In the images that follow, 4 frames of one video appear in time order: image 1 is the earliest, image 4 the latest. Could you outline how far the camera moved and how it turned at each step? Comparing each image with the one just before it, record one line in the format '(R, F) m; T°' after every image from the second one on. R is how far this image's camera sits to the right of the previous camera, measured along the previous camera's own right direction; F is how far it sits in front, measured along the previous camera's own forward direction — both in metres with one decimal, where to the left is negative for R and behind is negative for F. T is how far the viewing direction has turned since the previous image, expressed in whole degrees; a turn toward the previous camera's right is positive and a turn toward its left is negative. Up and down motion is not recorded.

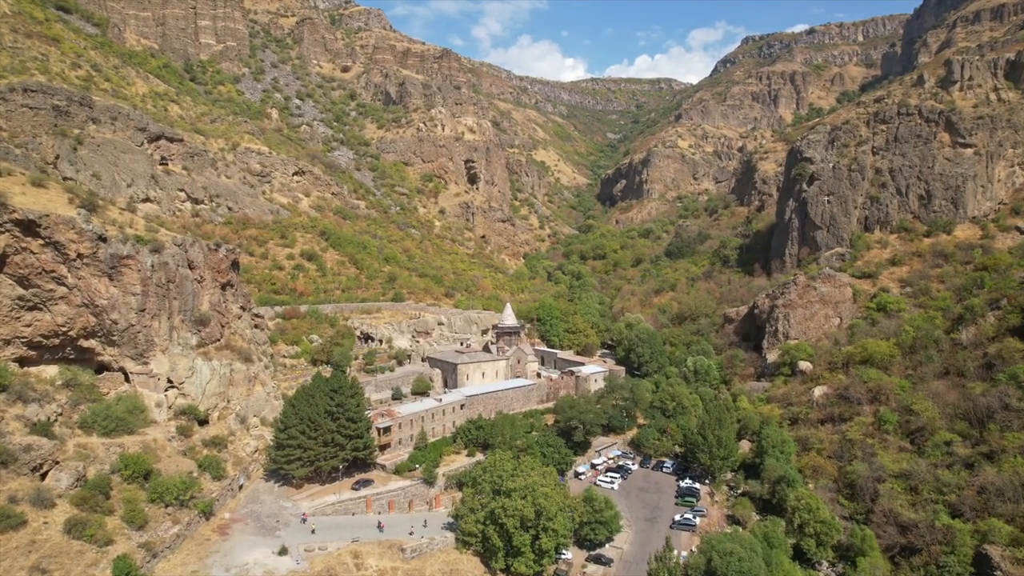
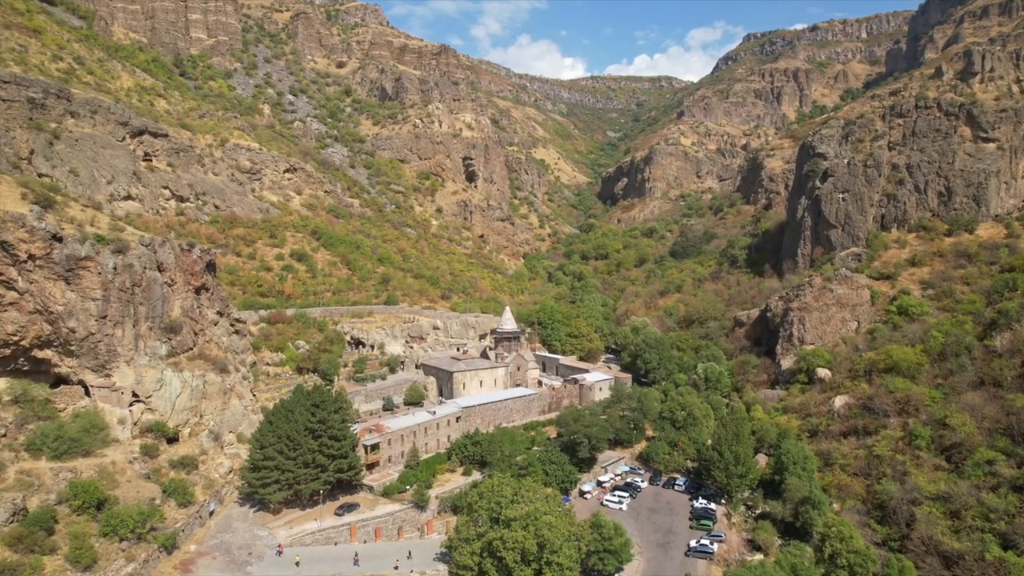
(0.0, +2.2) m; 0°
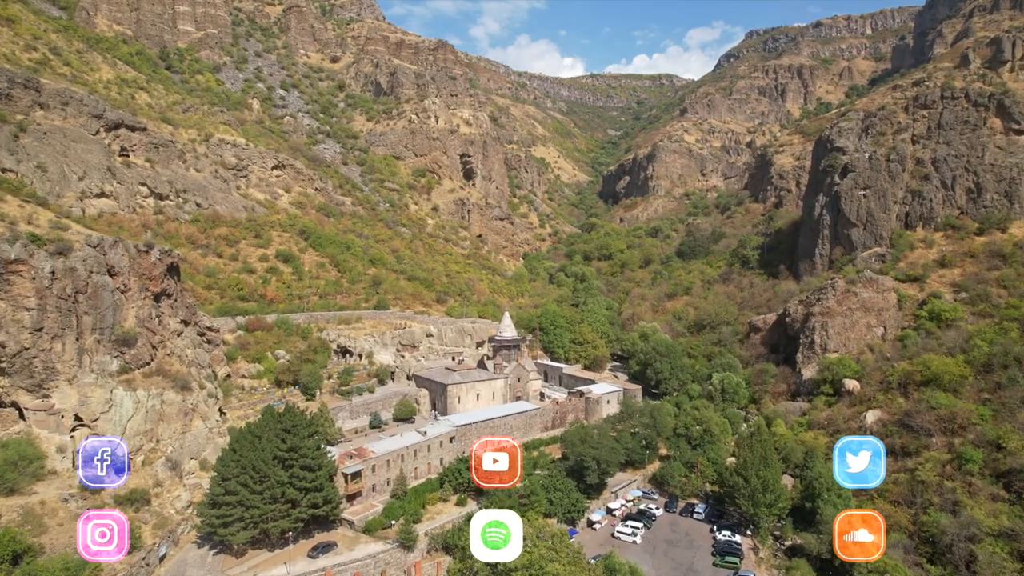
(0.0, +2.8) m; 0°
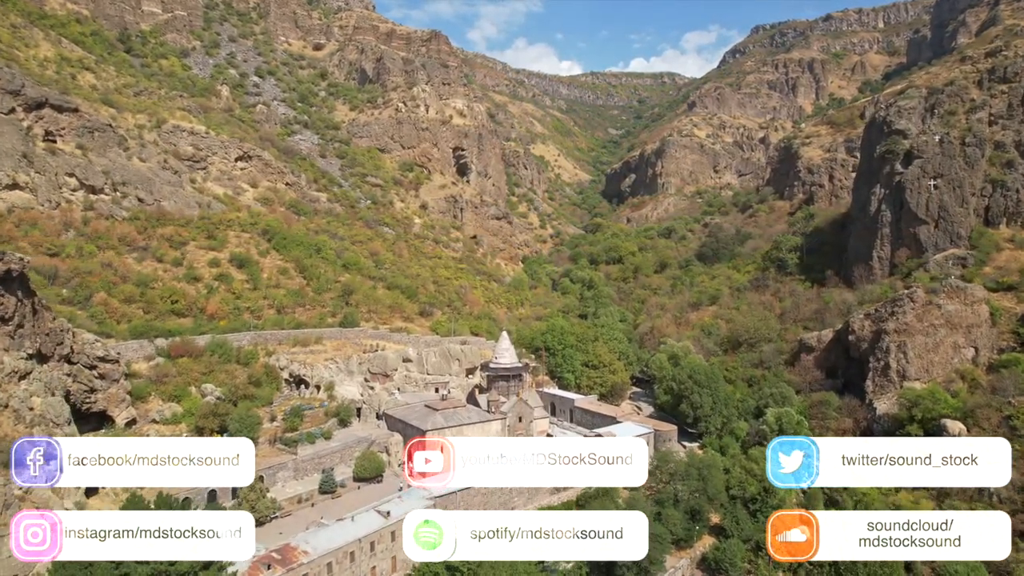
(-0.1, +7.2) m; 0°
